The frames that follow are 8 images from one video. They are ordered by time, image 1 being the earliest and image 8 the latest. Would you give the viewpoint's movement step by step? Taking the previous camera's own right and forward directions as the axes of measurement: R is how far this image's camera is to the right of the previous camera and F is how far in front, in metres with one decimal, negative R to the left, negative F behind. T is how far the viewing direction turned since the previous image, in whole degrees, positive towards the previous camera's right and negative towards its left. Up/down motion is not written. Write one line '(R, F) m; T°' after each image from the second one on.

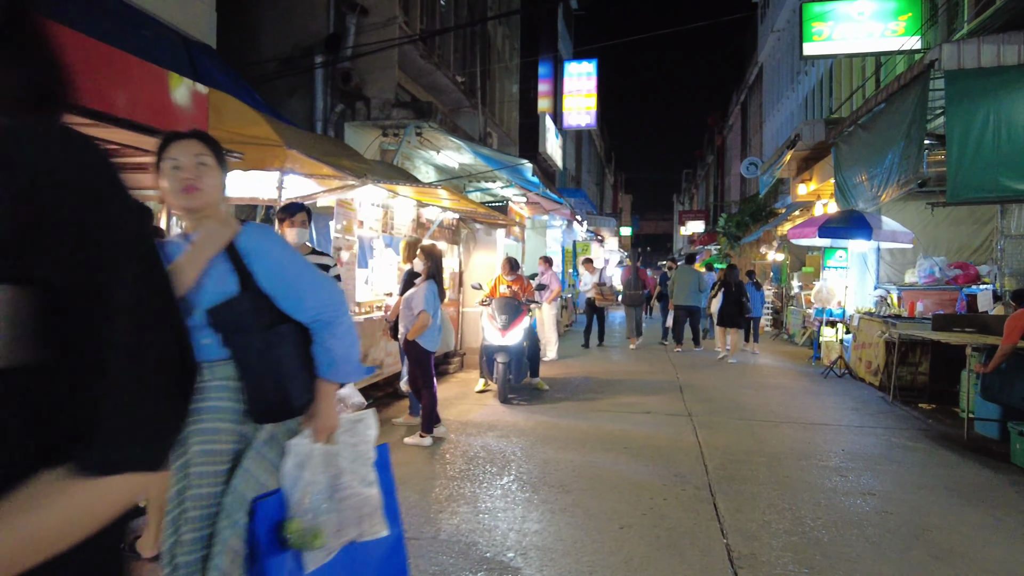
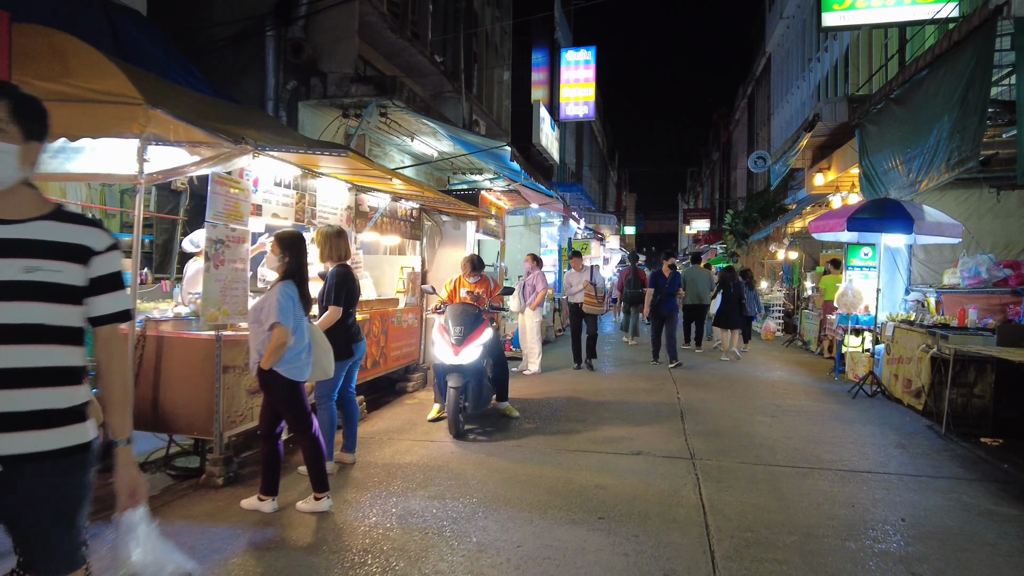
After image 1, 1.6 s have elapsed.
(+0.5, +1.5) m; 0°
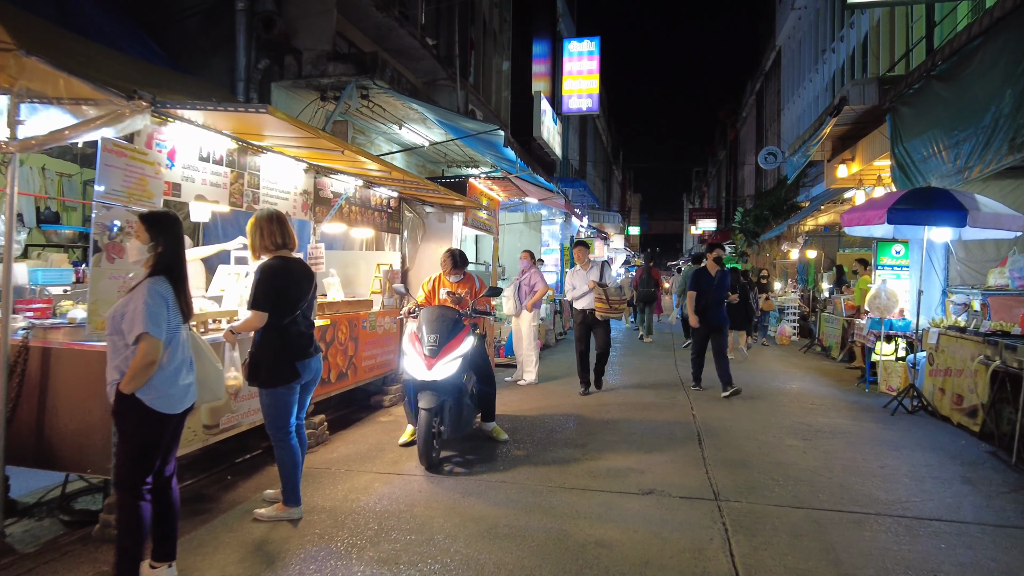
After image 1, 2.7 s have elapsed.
(+0.2, +1.0) m; 0°
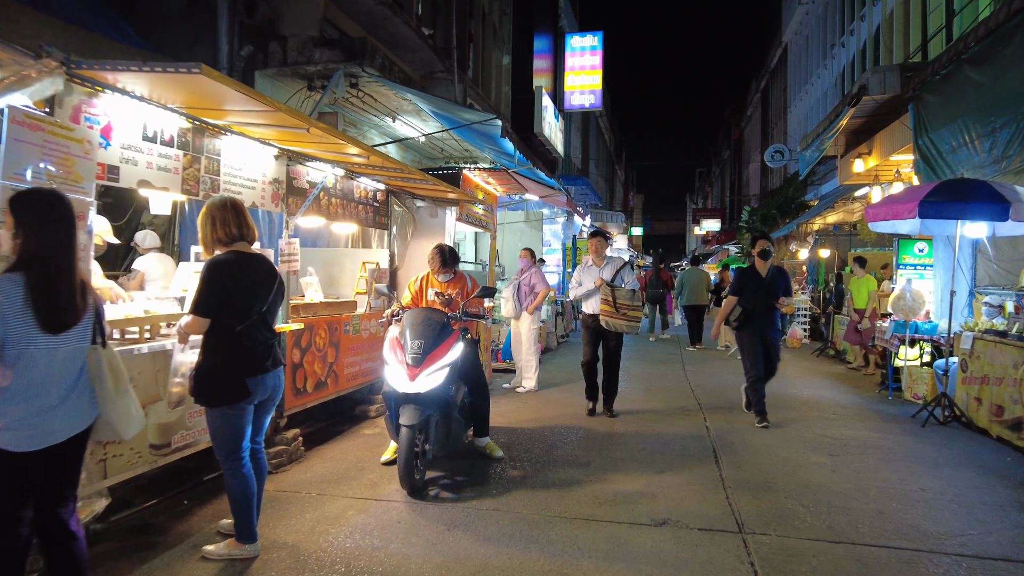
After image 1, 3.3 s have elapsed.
(+0.1, +0.6) m; 0°
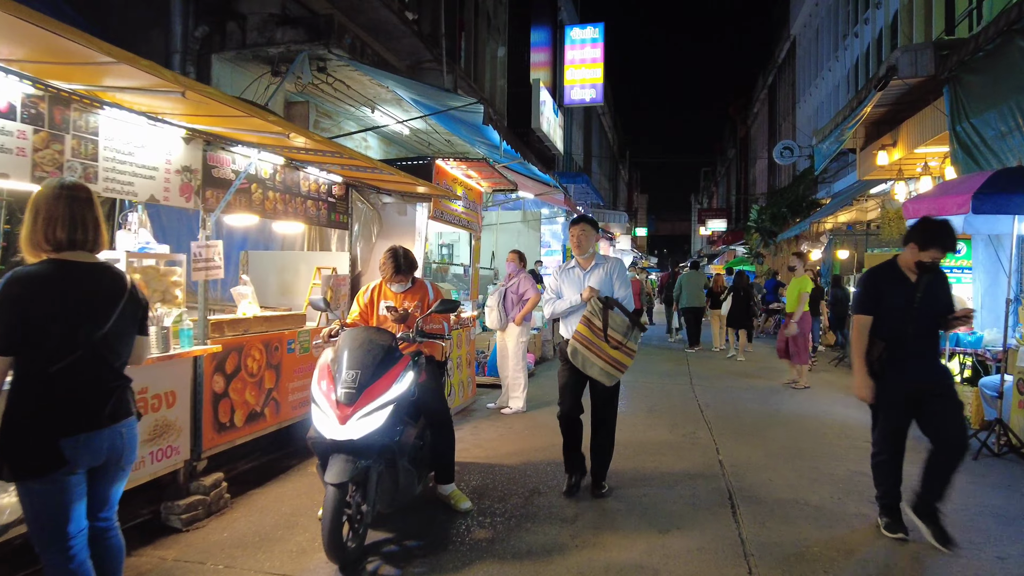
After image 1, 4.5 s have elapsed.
(+0.3, +0.9) m; 0°
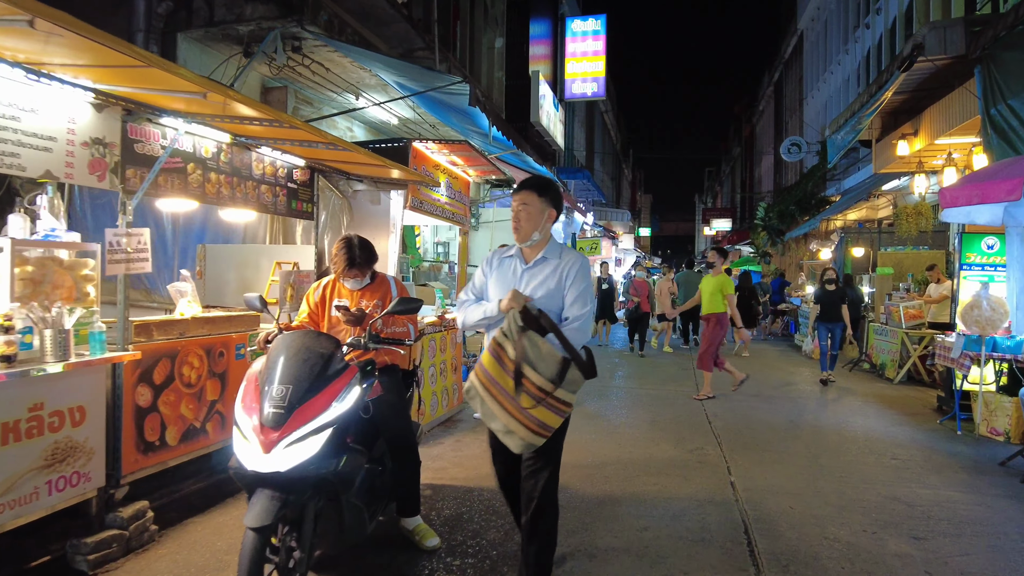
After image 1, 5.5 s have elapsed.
(+0.2, +0.6) m; 0°
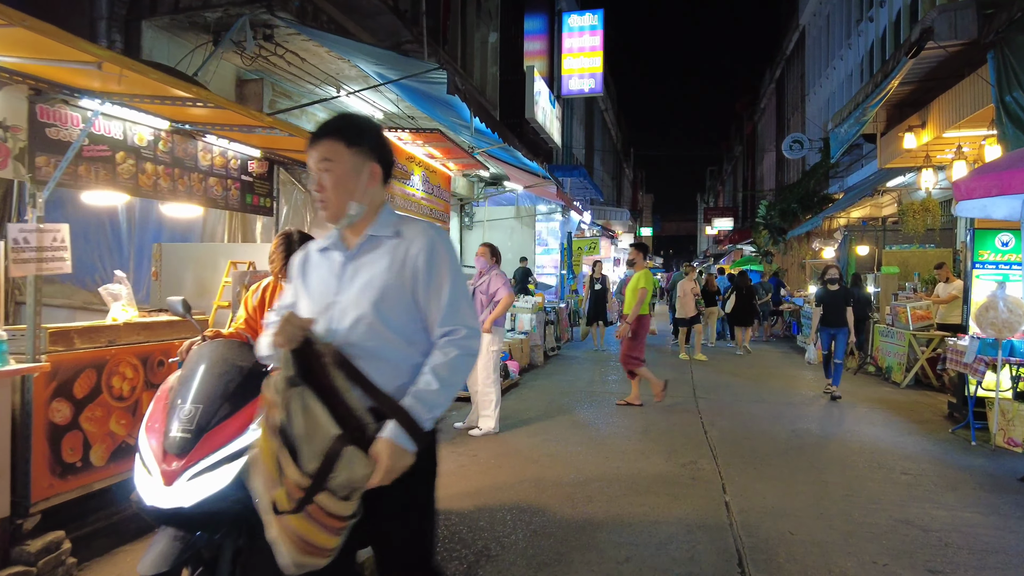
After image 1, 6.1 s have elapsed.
(+0.2, +0.4) m; 0°
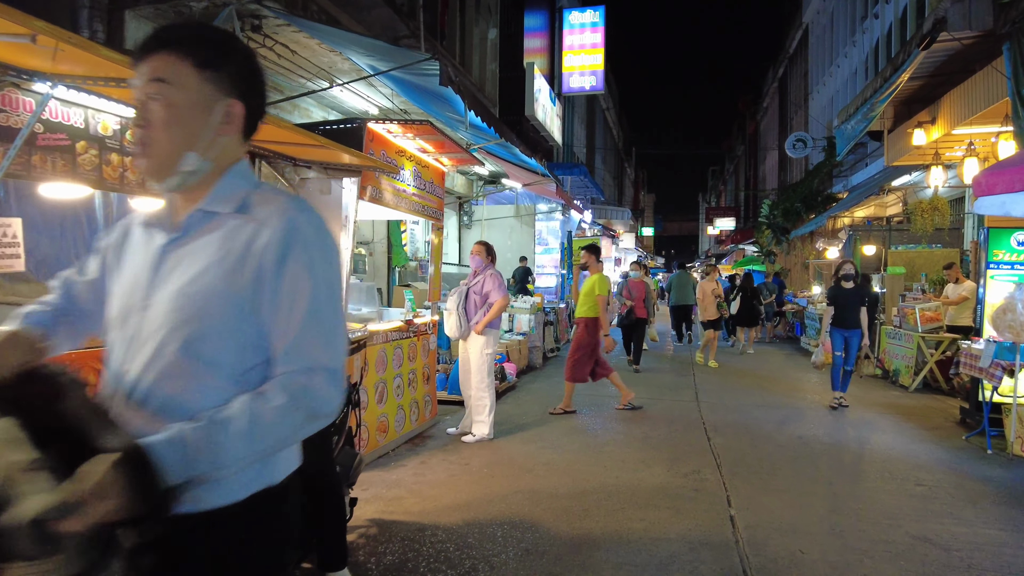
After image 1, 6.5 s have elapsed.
(+0.1, +0.2) m; 0°
